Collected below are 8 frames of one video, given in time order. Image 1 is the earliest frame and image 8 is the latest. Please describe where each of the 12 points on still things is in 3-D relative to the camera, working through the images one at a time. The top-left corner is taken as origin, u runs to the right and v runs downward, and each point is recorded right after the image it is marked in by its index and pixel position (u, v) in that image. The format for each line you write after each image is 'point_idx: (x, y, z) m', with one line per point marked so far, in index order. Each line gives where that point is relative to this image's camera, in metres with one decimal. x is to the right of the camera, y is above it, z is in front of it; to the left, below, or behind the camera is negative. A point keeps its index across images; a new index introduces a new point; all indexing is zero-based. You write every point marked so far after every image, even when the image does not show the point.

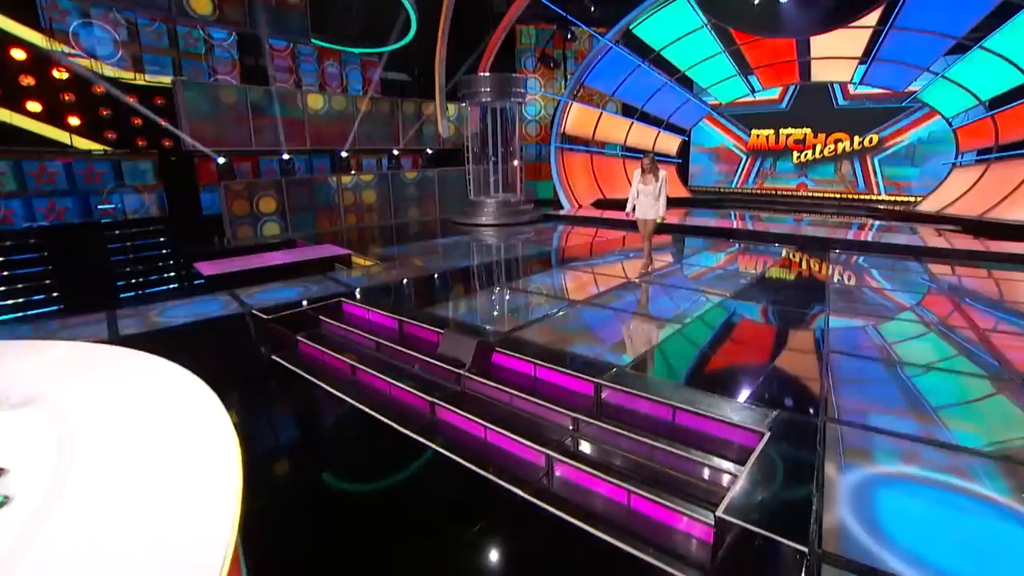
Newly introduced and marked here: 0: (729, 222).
0: (+4.4, +1.5, +13.0) m
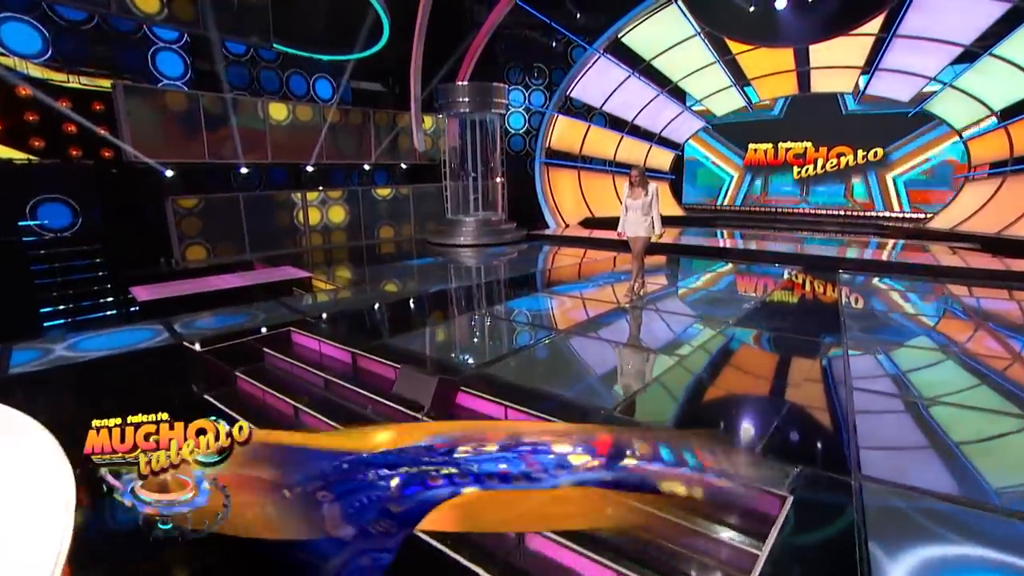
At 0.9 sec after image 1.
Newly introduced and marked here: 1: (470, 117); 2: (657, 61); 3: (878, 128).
0: (+4.1, +1.0, +12.2) m
1: (-0.8, +3.0, +10.8) m
2: (+3.1, +5.2, +13.5) m
3: (+8.4, +3.8, +14.2) m
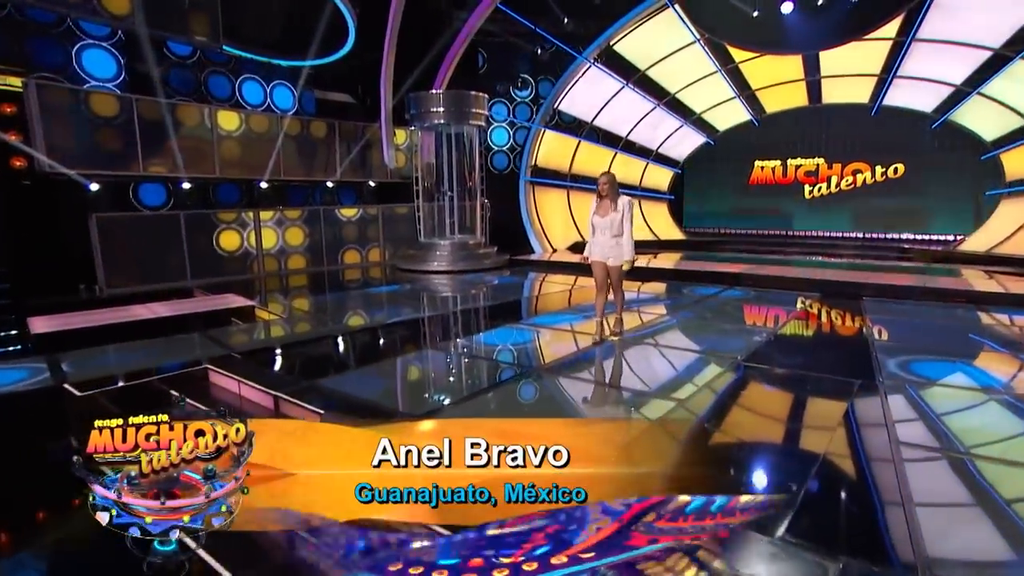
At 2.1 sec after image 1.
0: (+3.8, +0.4, +11.1) m
1: (-1.1, +2.5, +9.8) m
2: (+2.8, +4.6, +12.6) m
3: (+8.1, +3.1, +13.2) m
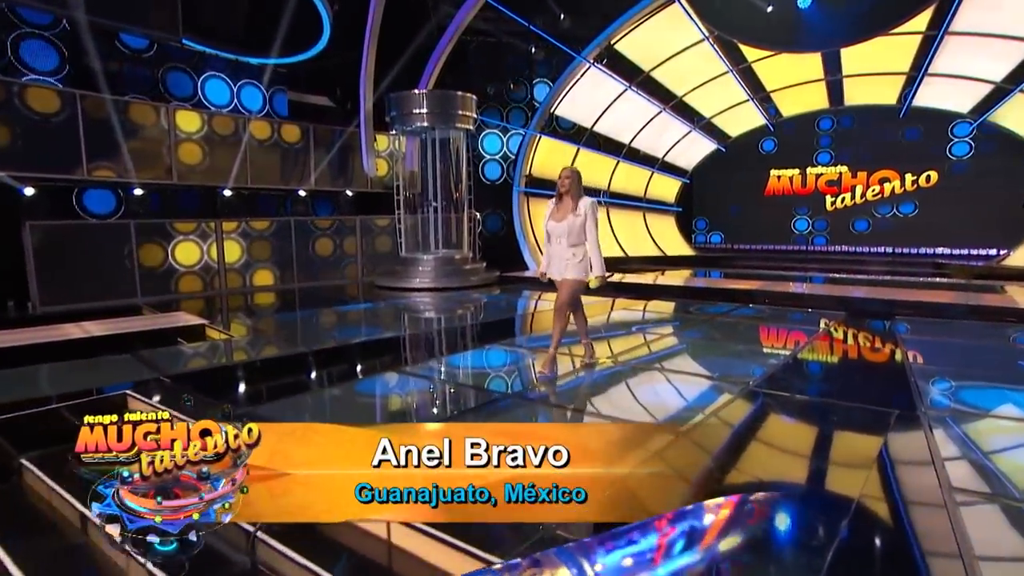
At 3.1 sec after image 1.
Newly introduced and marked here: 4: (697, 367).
0: (+3.7, +0.1, +10.1) m
1: (-1.2, +2.2, +9.0) m
2: (+2.7, +4.2, +11.8) m
3: (+8.0, +2.7, +12.3) m
4: (+1.7, -0.7, +5.6) m
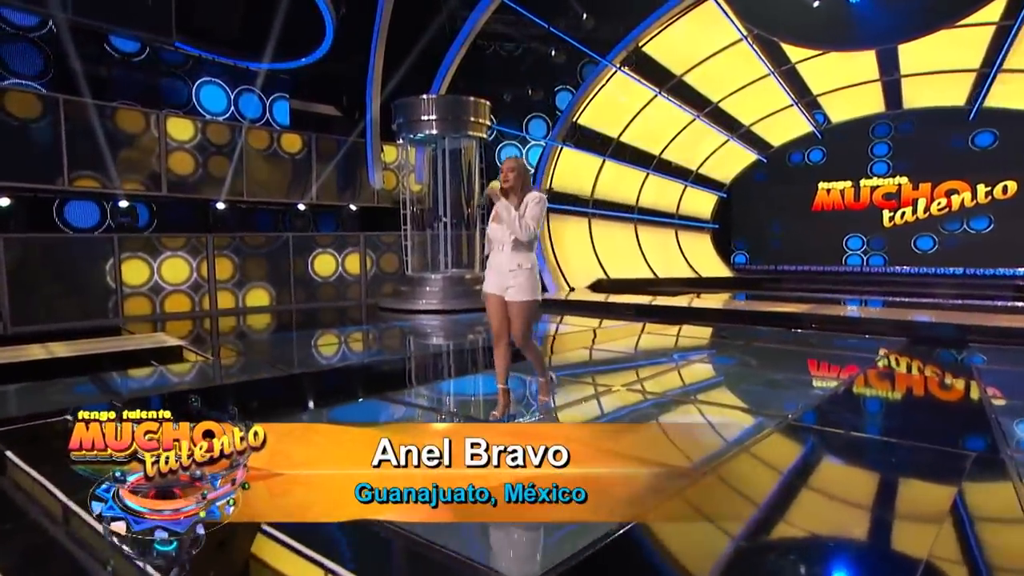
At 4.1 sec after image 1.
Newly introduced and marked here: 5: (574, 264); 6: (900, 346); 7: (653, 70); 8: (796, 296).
0: (+4.0, -0.3, +9.1) m
1: (-1.0, +1.9, +8.3) m
2: (+3.1, +3.8, +11.0) m
3: (+8.5, +2.2, +11.1) m
4: (+1.7, -0.9, +4.7) m
5: (+1.1, +0.5, +11.1) m
6: (+4.3, -0.7, +6.8) m
7: (+2.3, +3.7, +10.5) m
8: (+4.4, -0.1, +9.8) m
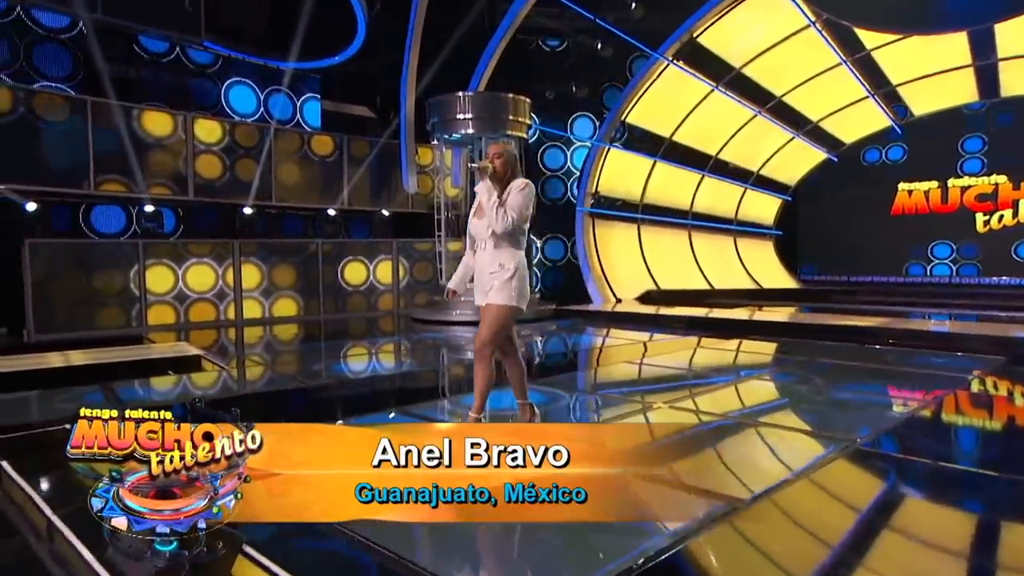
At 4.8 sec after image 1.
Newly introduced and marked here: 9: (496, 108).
0: (+4.5, -0.4, +8.2) m
1: (-0.4, +1.8, +7.9) m
2: (+3.9, +3.5, +10.2) m
3: (+9.2, +2.0, +9.9) m
4: (+1.9, -0.9, +3.9) m
5: (+1.8, +0.3, +10.4) m
6: (+4.7, -0.8, +5.8) m
7: (+3.1, +3.5, +9.8) m
8: (+5.1, -0.3, +8.8) m
9: (-0.2, +2.1, +7.3) m
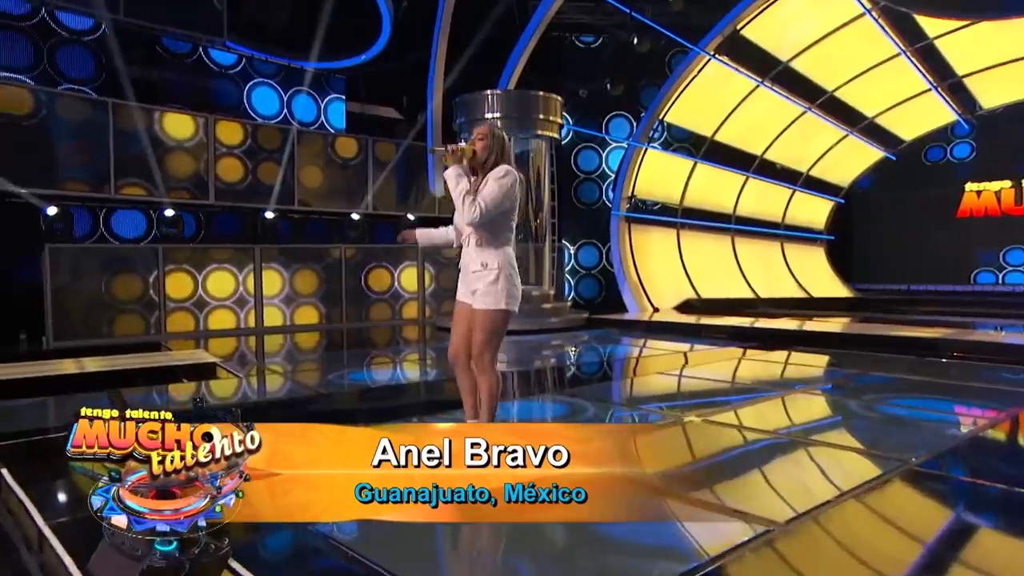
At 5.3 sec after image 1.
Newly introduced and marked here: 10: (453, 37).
0: (+4.9, -0.6, +7.5) m
1: (-0.1, +1.7, +7.5) m
2: (+4.4, +3.4, +9.7) m
3: (+9.7, +1.8, +9.0) m
4: (+2.0, -1.0, +3.4) m
5: (+2.4, +0.1, +9.9) m
6: (+4.9, -0.9, +5.1) m
7: (+3.6, +3.4, +9.3) m
8: (+5.5, -0.4, +8.1) m
9: (+0.2, +2.0, +6.9) m
10: (-0.6, +3.0, +7.5) m
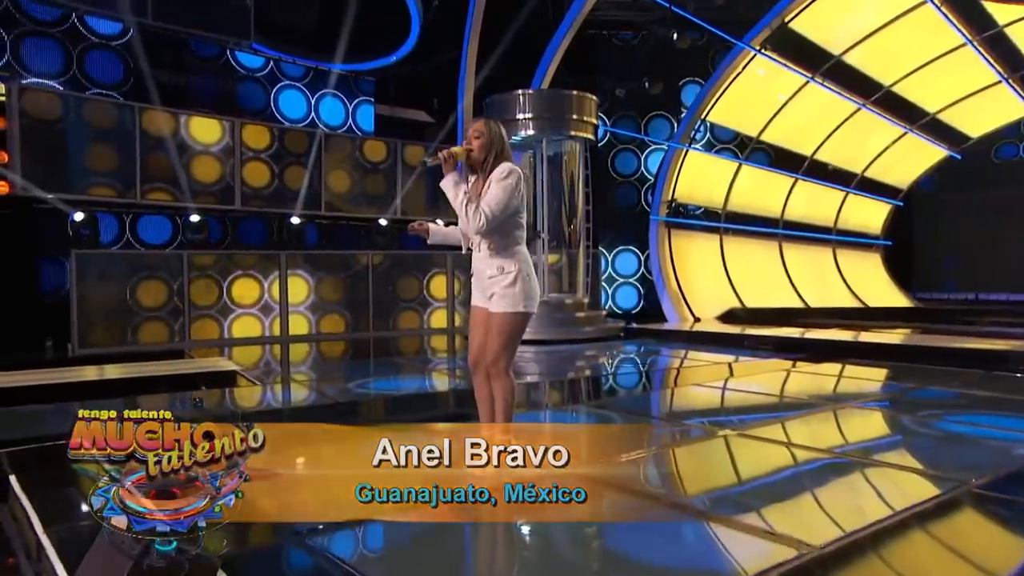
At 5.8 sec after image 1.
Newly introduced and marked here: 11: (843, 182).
0: (+5.3, -0.7, +6.9) m
1: (+0.3, +1.6, +7.2) m
2: (+4.9, +3.3, +9.1) m
3: (+10.1, +1.7, +8.1) m
4: (+2.2, -1.0, +3.0) m
5: (+2.9, 0.0, +9.4) m
6: (+5.2, -0.9, +4.5) m
7: (+4.0, +3.3, +8.8) m
8: (+5.9, -0.6, +7.5) m
9: (+0.5, +1.9, +6.6) m
10: (-0.2, +2.9, +7.3) m
11: (+7.0, +2.2, +13.5) m
